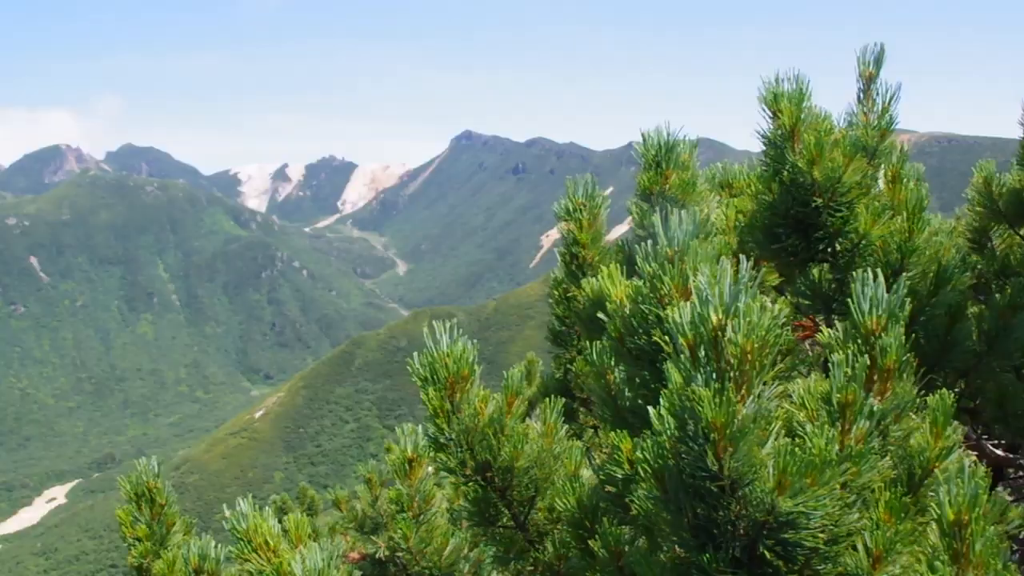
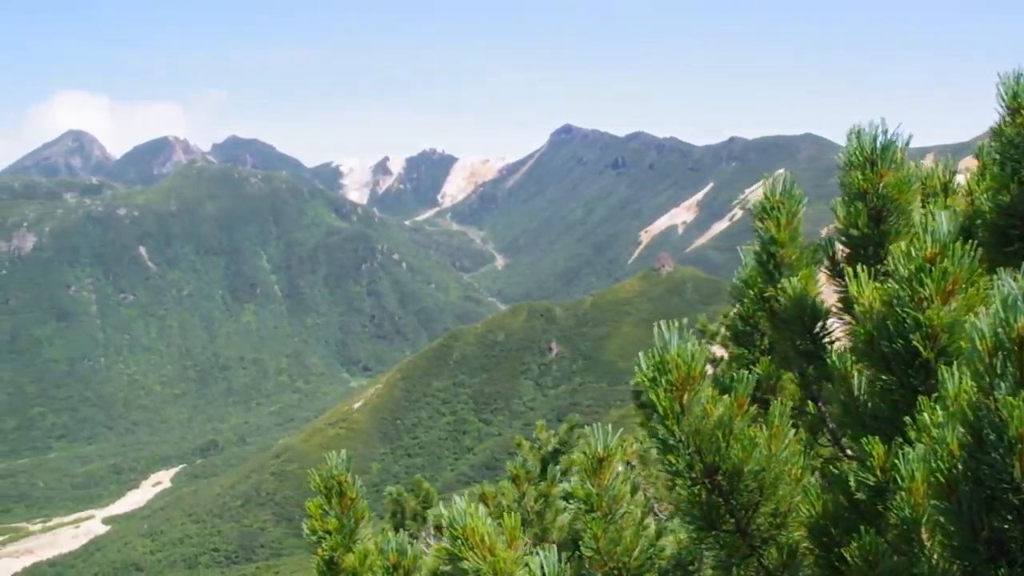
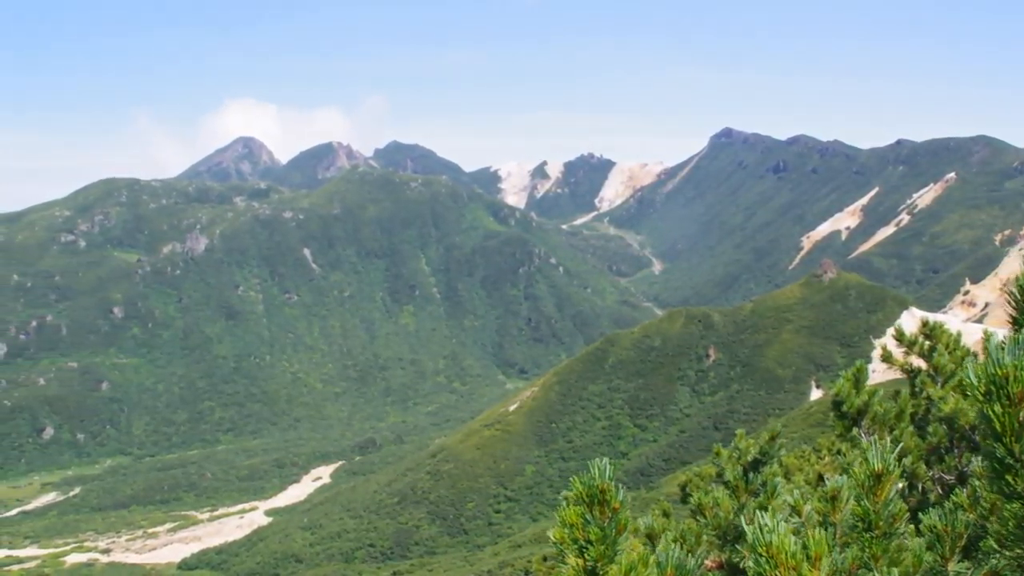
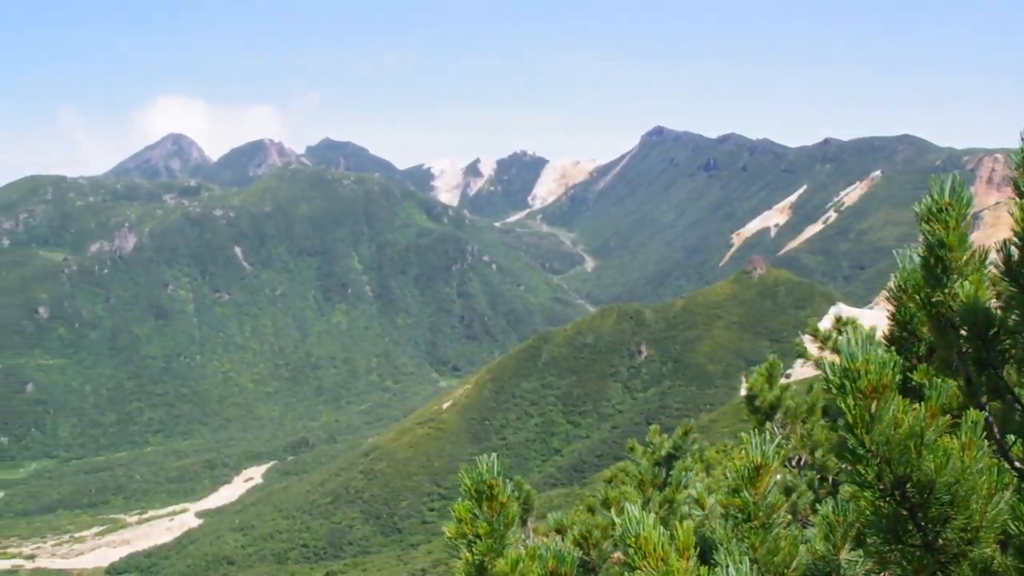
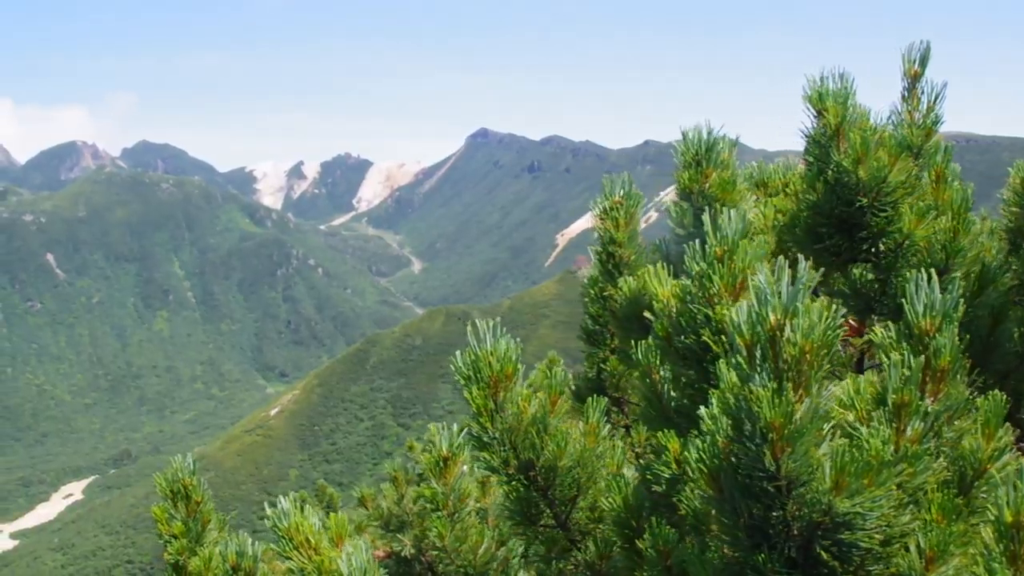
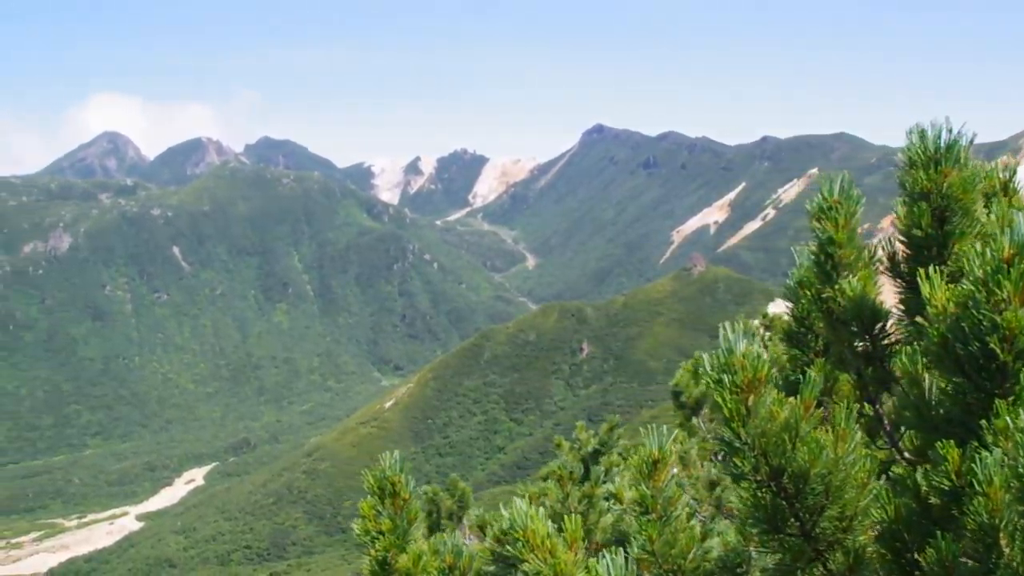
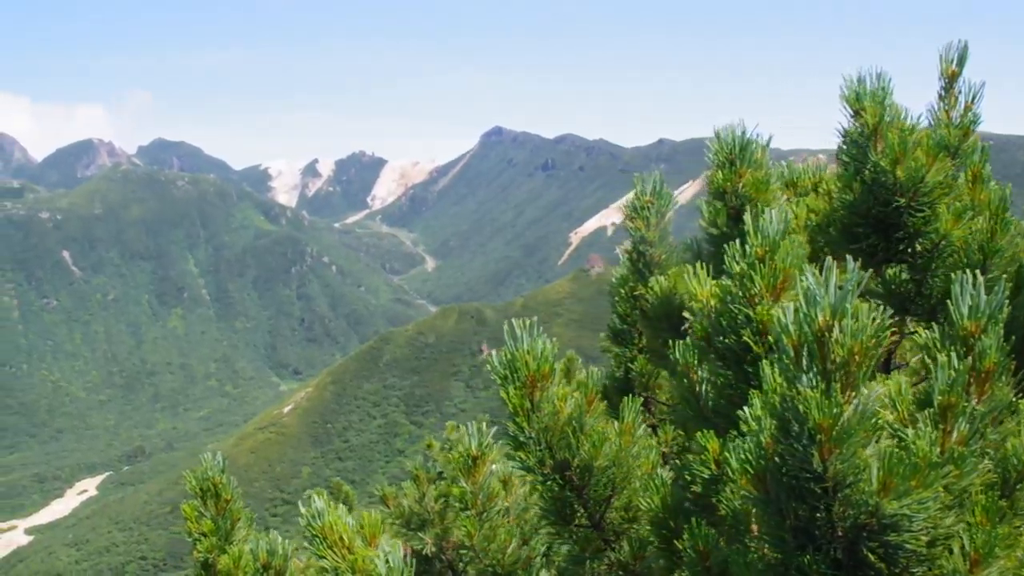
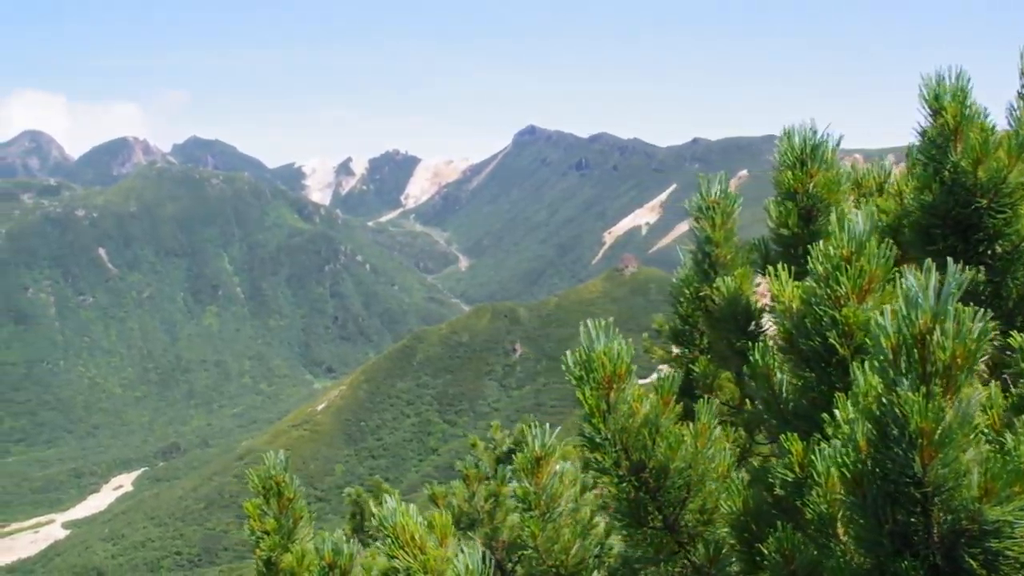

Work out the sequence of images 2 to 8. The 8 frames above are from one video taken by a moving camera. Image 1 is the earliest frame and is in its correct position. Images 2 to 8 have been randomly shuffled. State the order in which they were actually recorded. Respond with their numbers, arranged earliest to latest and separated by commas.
5, 7, 8, 2, 6, 4, 3
